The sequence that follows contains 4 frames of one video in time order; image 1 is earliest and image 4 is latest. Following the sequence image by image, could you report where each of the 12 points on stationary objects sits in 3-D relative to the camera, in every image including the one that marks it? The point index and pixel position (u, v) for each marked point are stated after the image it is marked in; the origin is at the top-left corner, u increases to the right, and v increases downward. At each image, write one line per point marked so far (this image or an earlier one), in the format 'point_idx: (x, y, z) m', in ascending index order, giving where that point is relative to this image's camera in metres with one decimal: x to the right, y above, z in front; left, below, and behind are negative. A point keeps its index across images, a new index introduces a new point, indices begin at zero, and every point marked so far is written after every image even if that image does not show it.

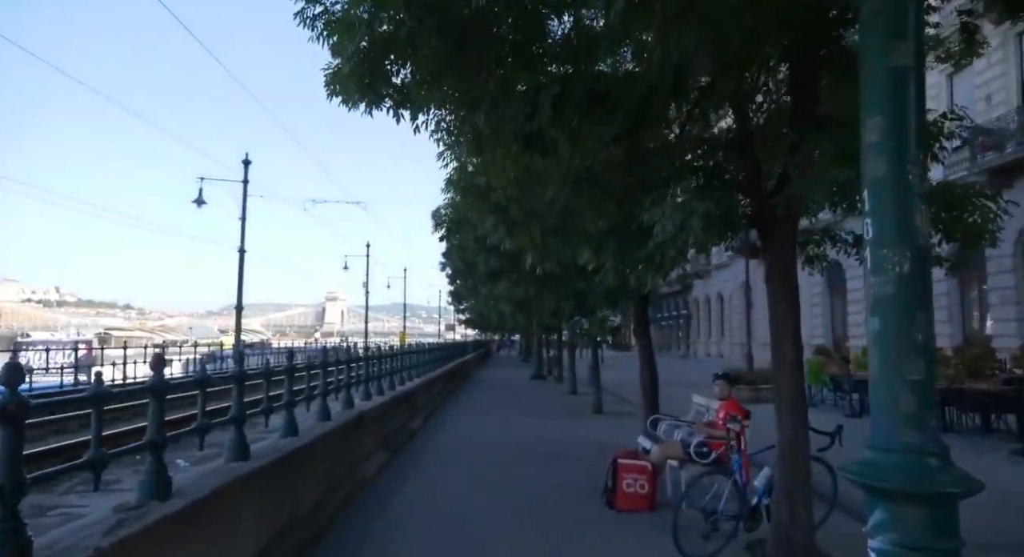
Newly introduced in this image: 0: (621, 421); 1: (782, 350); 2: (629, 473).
0: (+3.2, -4.1, +17.6) m
1: (+2.6, -0.7, +5.8) m
2: (+1.4, -2.4, +7.6) m
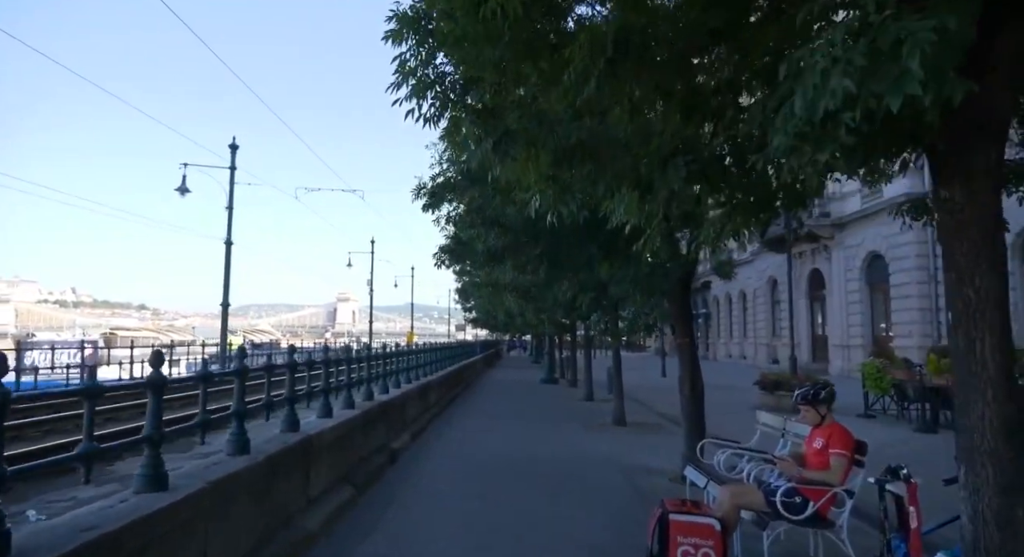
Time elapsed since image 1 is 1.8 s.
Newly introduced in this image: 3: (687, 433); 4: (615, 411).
0: (+3.4, -3.9, +15.1) m
1: (+2.5, -0.4, +3.3) m
2: (+1.4, -2.1, +5.1) m
3: (+2.6, -2.2, +9.0) m
4: (+2.8, -3.5, +16.2) m
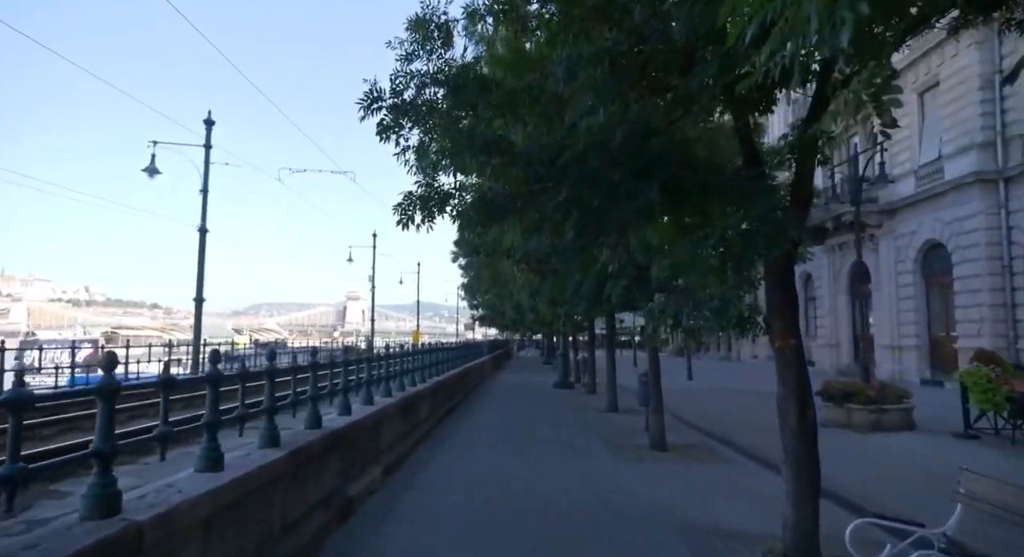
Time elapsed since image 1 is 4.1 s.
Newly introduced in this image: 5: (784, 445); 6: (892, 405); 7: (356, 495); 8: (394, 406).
0: (+3.6, -3.6, +11.8) m
1: (+2.5, -0.1, +0.1) m
2: (+1.5, -1.8, +1.9) m
3: (+2.6, -1.9, +5.8) m
4: (+3.0, -3.2, +13.0) m
5: (+2.6, -1.6, +5.9) m
6: (+8.9, -3.0, +14.5) m
7: (-2.0, -2.8, +7.9) m
8: (-2.2, -2.4, +11.5) m
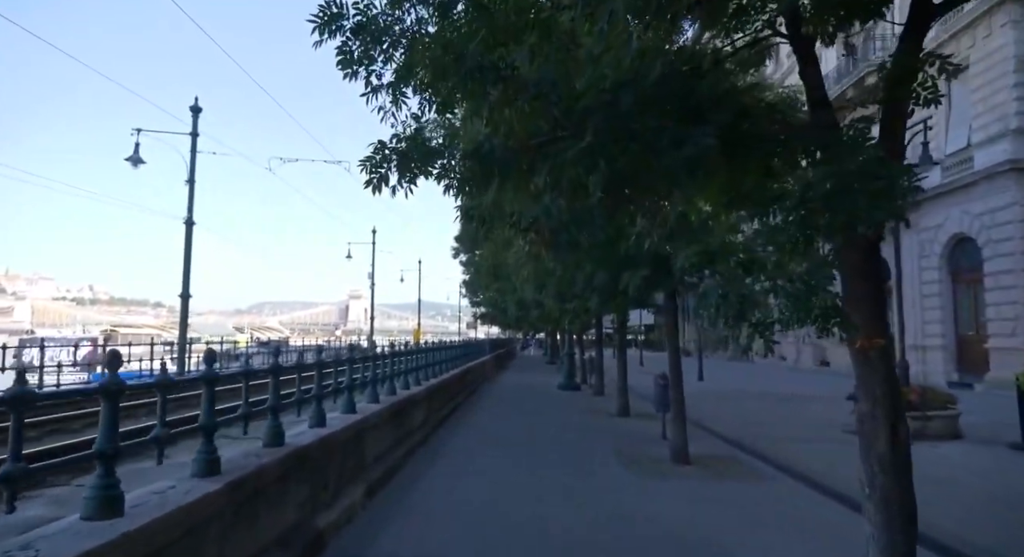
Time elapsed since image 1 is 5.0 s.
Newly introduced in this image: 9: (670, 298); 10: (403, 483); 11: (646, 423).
0: (+3.7, -3.4, +10.5) m
1: (+2.5, 0.0, -1.3) m
2: (+1.5, -1.7, +0.6) m
3: (+2.7, -1.8, +4.5) m
4: (+3.0, -3.1, +11.6) m
5: (+2.7, -1.5, +4.6) m
6: (+9.0, -2.8, +13.1) m
7: (-2.0, -2.6, +6.6) m
8: (-2.1, -2.2, +10.2) m
9: (+2.9, -1.1, +11.5) m
10: (-1.7, -3.2, +9.8) m
11: (+3.6, -3.9, +16.6) m
